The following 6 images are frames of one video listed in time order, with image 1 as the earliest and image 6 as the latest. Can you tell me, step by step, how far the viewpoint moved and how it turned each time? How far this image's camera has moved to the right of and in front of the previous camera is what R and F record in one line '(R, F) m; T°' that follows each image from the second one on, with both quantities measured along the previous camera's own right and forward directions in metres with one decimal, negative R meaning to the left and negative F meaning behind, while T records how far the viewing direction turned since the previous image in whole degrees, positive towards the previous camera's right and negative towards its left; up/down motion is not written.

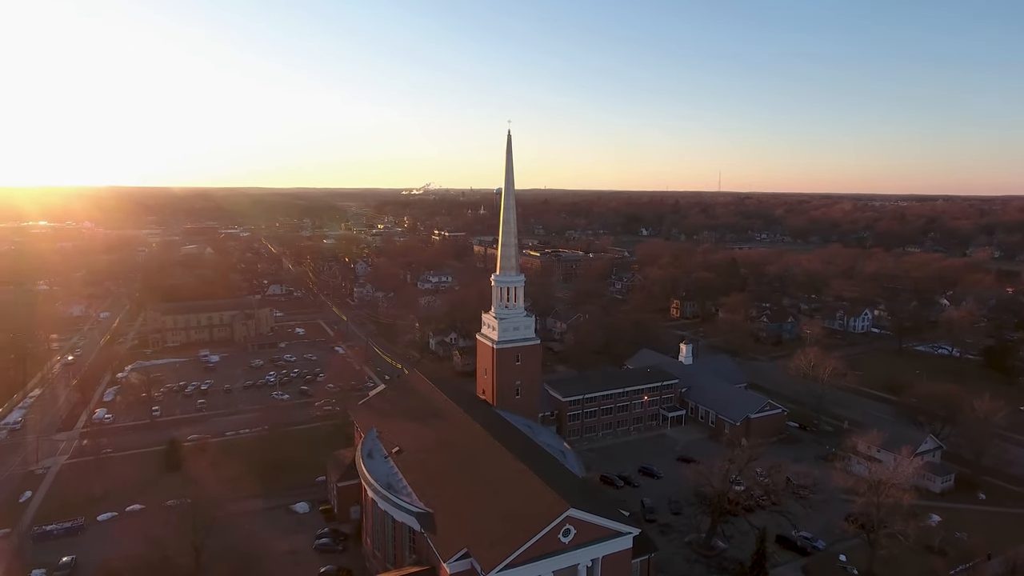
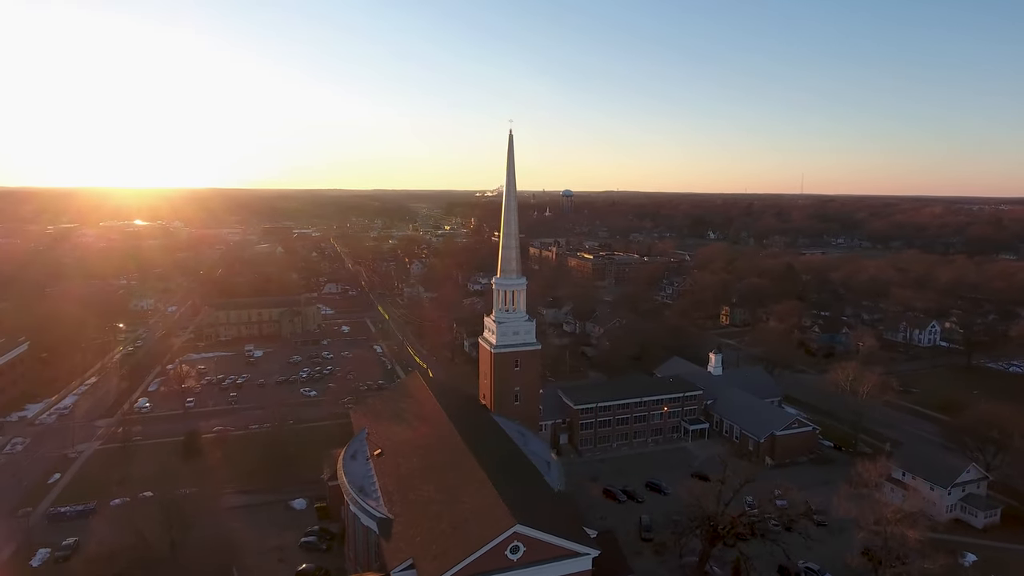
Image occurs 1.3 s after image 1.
(+3.0, +0.8) m; -7°
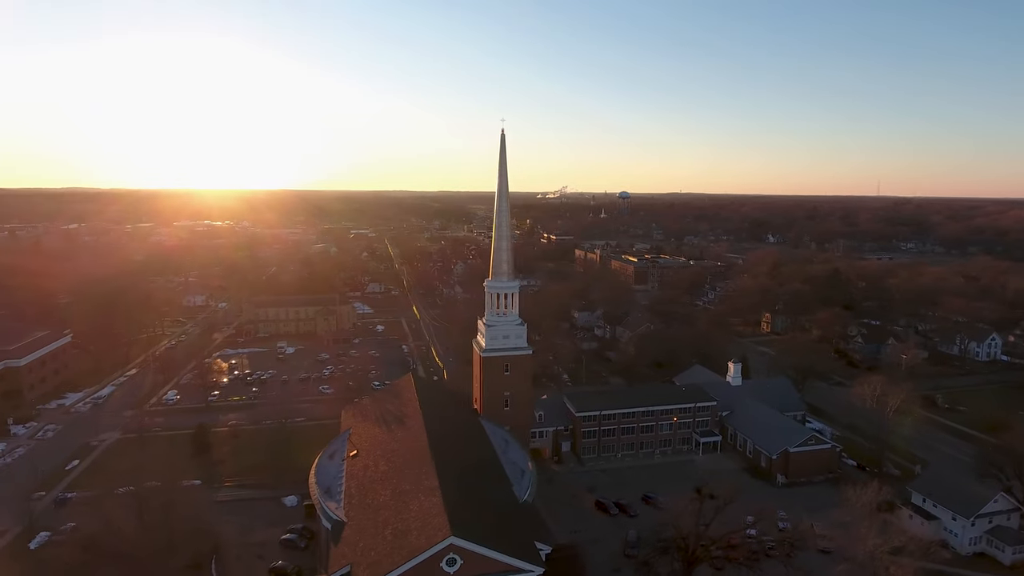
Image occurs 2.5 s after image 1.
(+2.9, +0.7) m; -6°
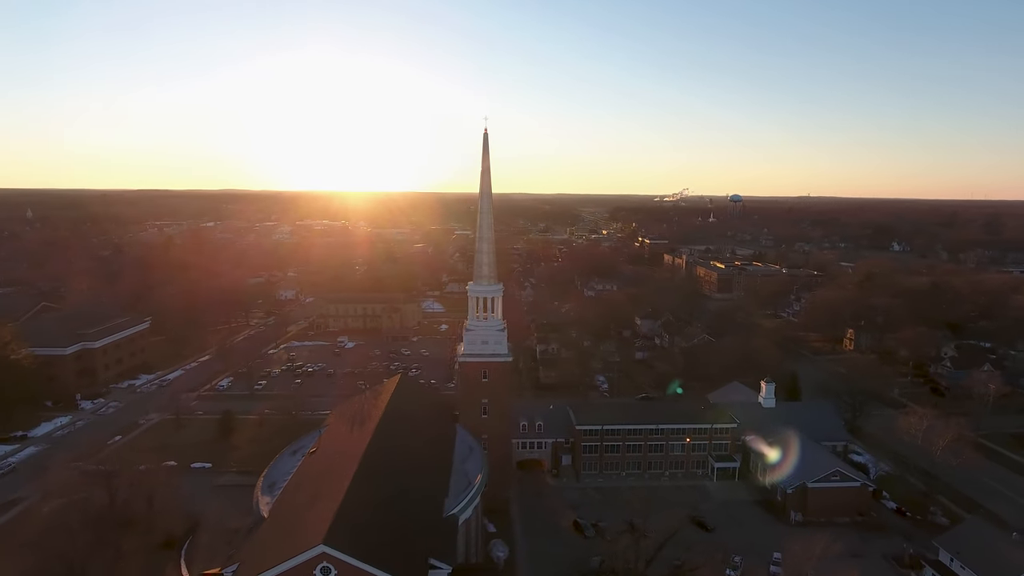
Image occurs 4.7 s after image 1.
(+5.3, +1.4) m; -11°
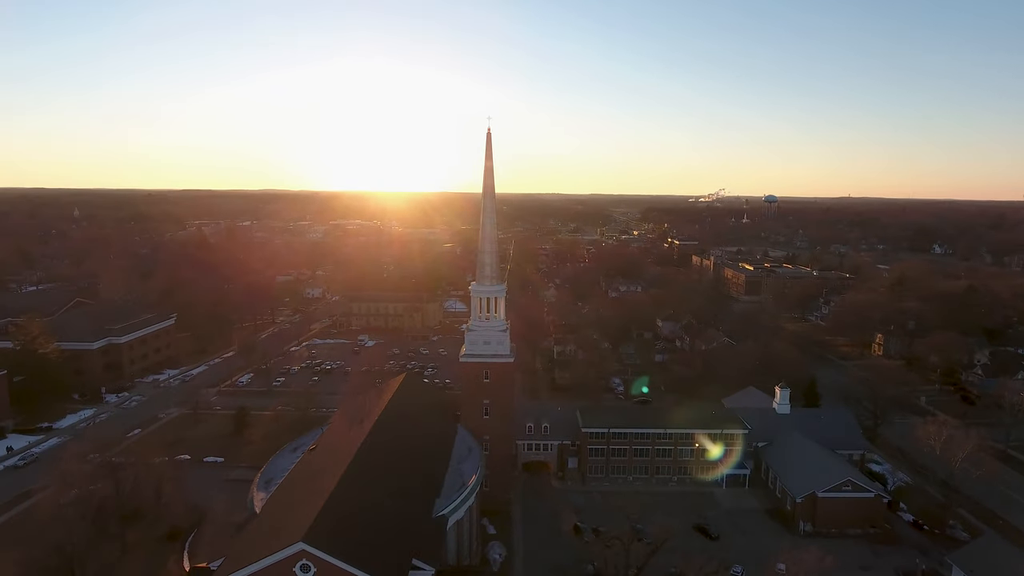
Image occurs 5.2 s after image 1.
(+1.2, +0.2) m; -3°
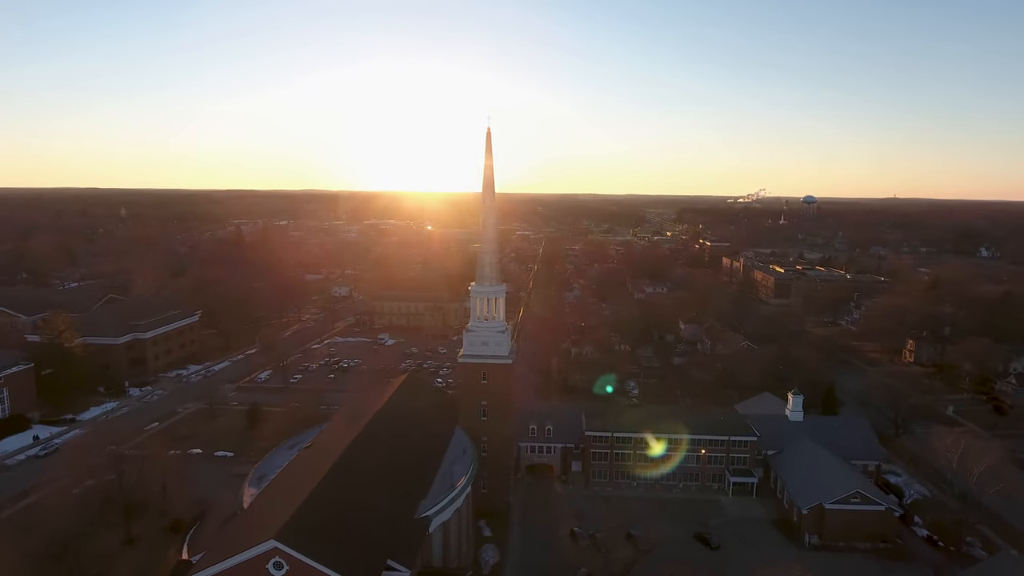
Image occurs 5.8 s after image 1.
(+1.4, +0.3) m; -3°
